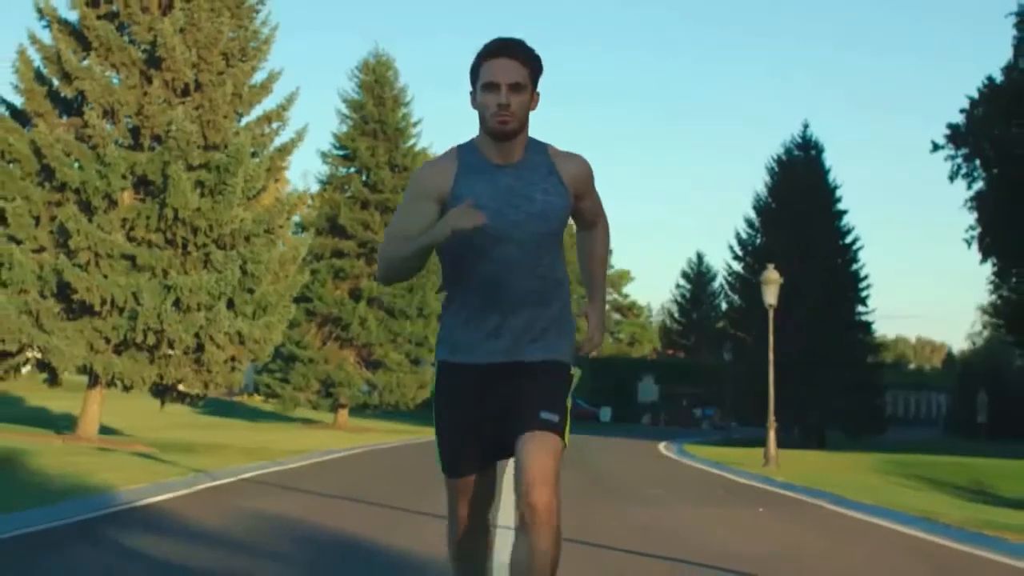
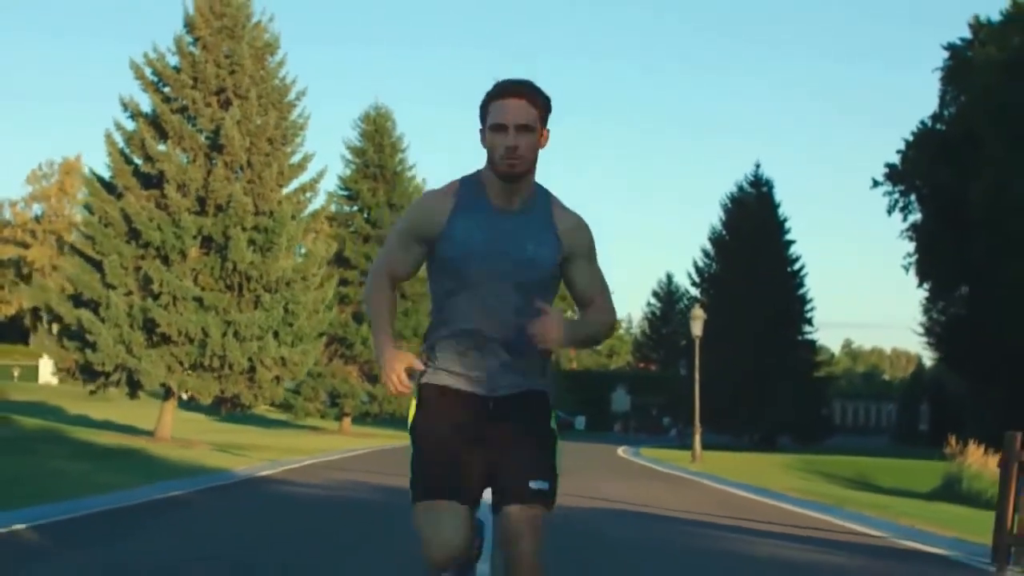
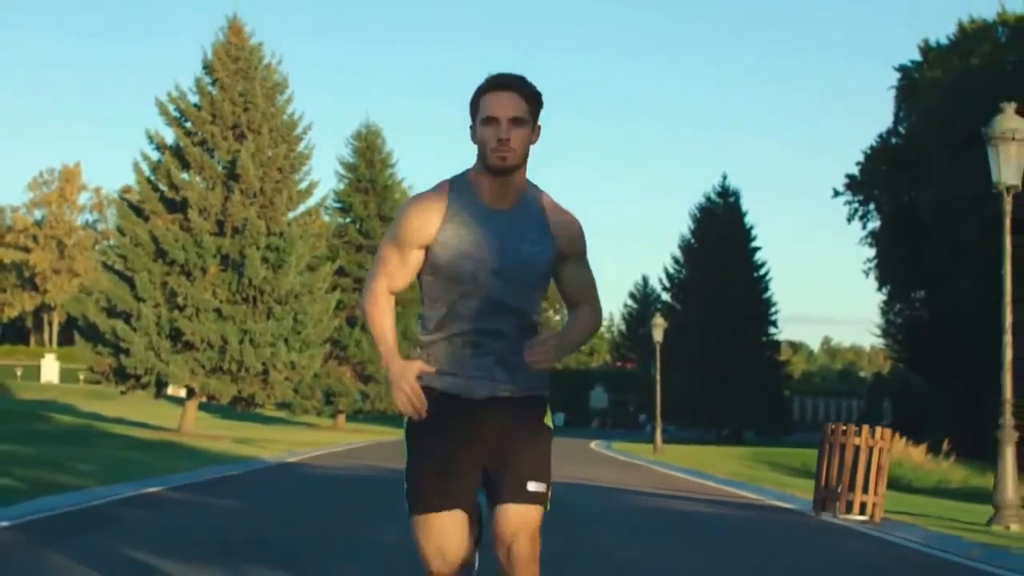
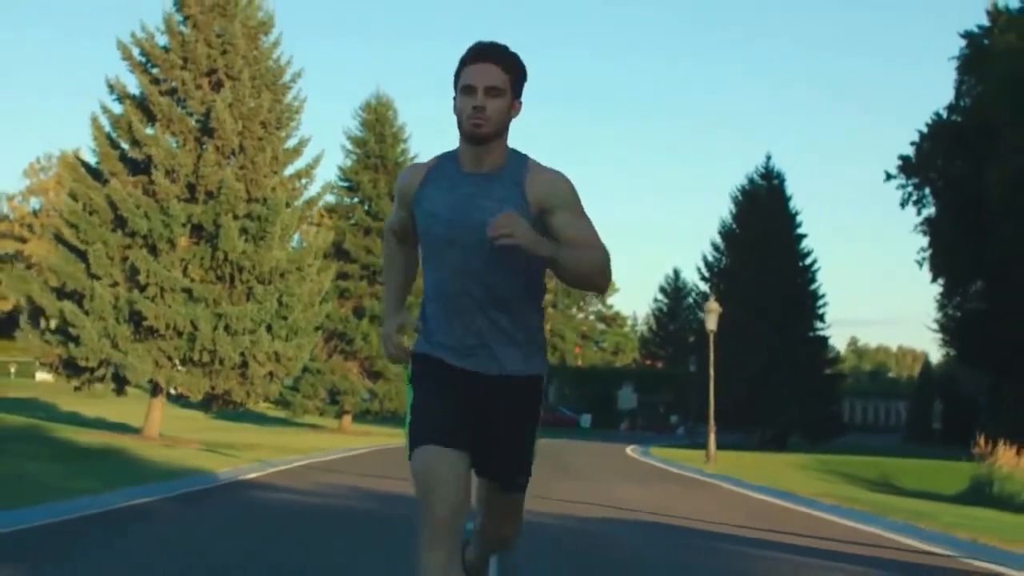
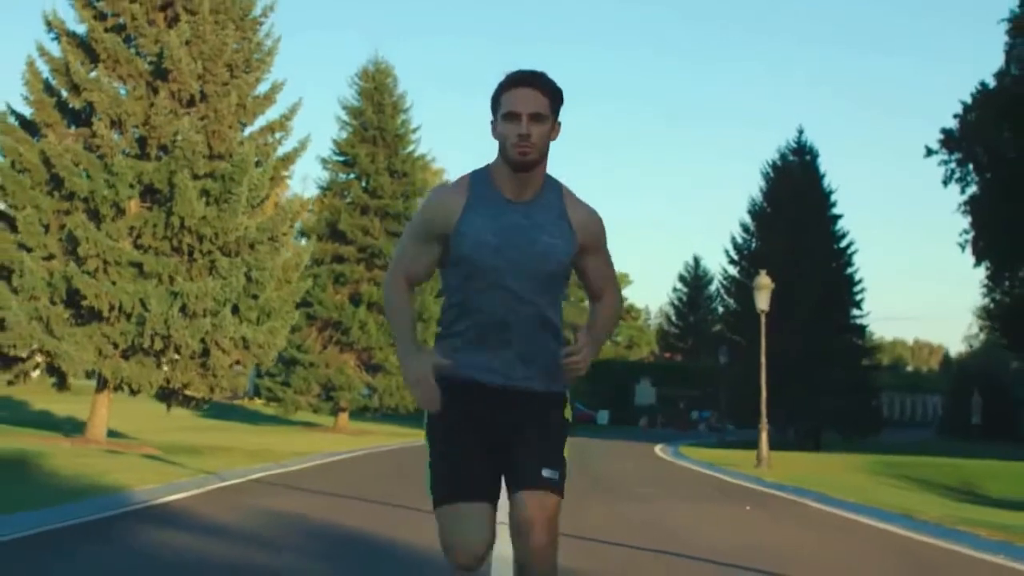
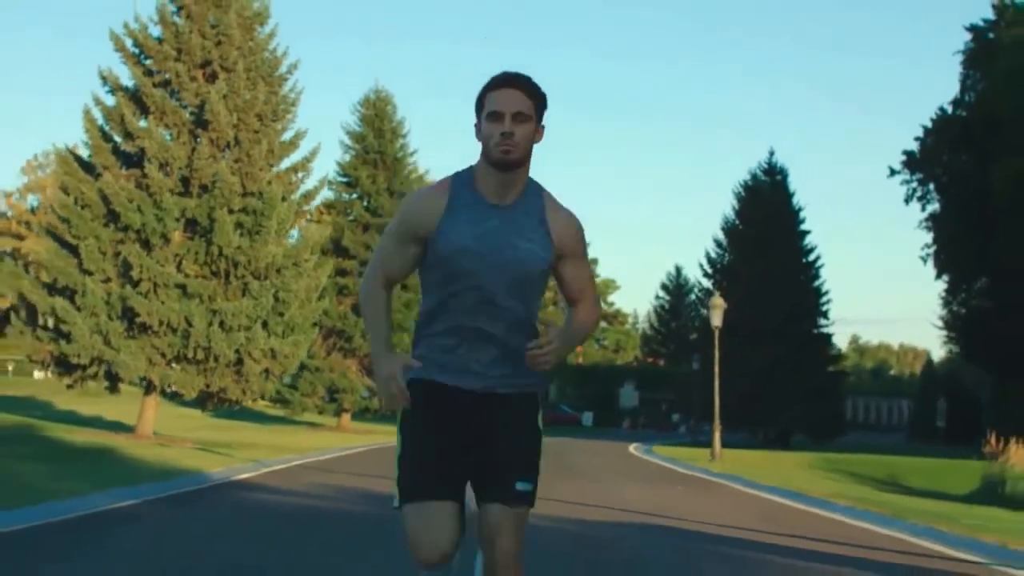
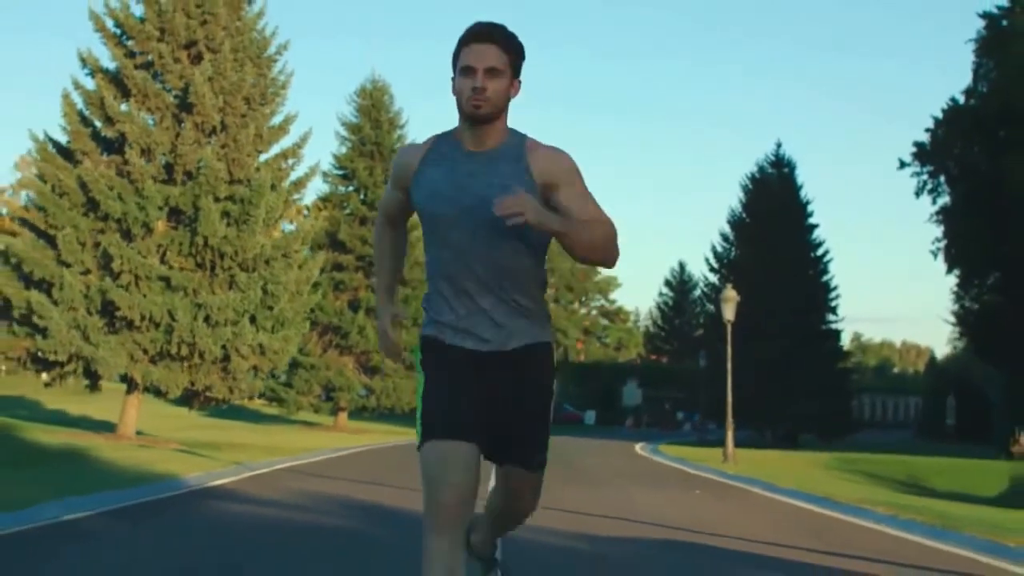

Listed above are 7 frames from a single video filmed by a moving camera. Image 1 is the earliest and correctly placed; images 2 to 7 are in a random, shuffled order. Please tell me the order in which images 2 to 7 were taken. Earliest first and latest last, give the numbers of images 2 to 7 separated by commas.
5, 7, 6, 4, 2, 3
